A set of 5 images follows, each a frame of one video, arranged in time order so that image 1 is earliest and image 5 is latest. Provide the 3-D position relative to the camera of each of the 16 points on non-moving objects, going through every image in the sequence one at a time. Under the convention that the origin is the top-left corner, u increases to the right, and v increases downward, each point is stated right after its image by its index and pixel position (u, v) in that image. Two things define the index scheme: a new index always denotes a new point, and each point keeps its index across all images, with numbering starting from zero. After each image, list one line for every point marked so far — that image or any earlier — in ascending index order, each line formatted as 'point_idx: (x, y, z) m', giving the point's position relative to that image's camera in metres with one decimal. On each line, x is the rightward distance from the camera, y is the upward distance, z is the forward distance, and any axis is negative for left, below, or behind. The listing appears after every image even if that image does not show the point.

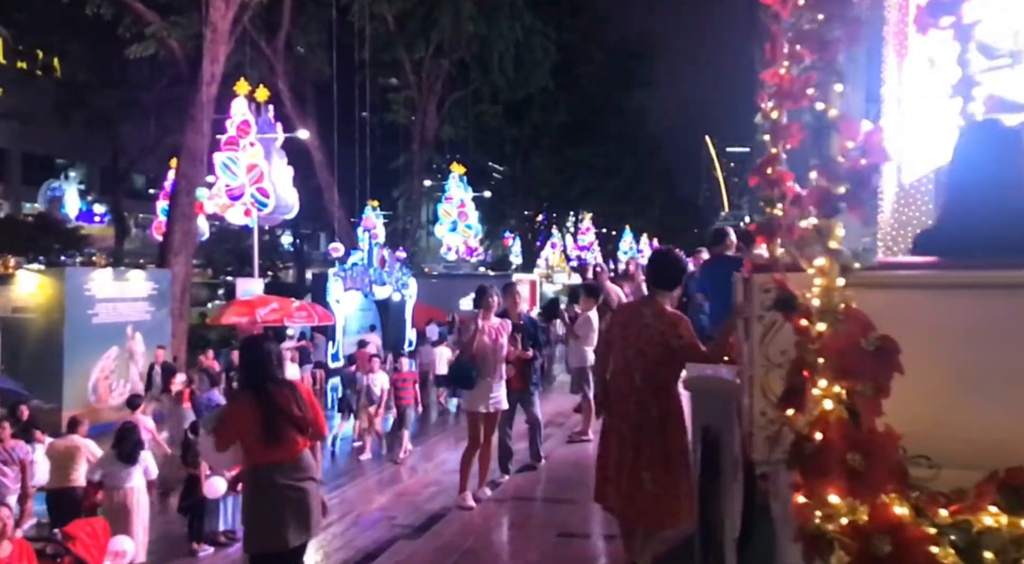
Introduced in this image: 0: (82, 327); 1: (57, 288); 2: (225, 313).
0: (-7.1, -0.8, +15.9) m
1: (-7.4, -0.1, +15.6) m
2: (-5.8, -0.6, +19.6) m
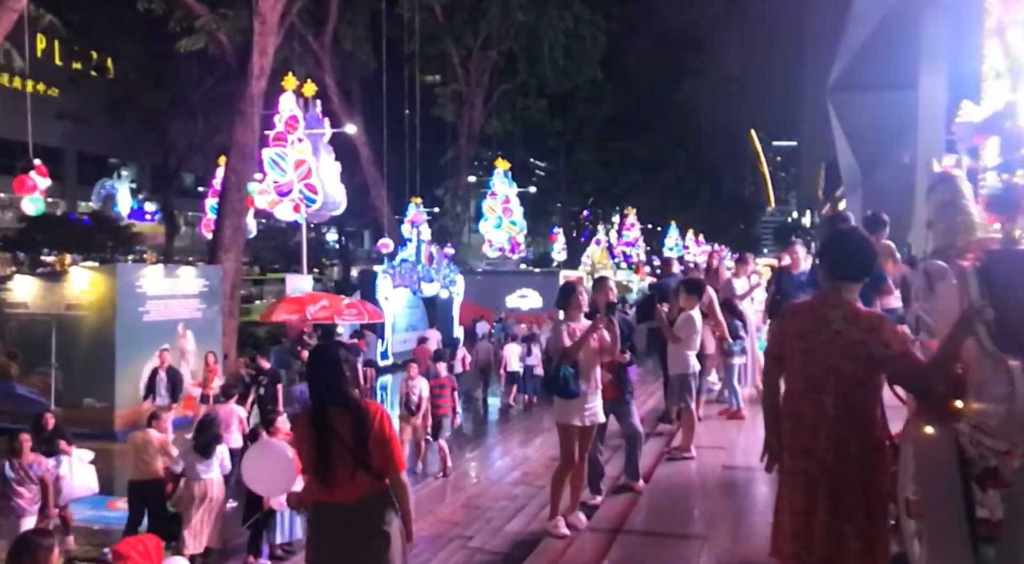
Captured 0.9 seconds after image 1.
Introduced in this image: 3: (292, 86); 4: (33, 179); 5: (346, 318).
0: (-6.2, -0.7, +15.7) m
1: (-6.5, 0.0, +15.4) m
2: (-4.7, -0.6, +19.3) m
3: (-4.4, +3.9, +20.0) m
4: (-6.6, +1.3, +12.6) m
5: (-3.3, -0.7, +19.4) m
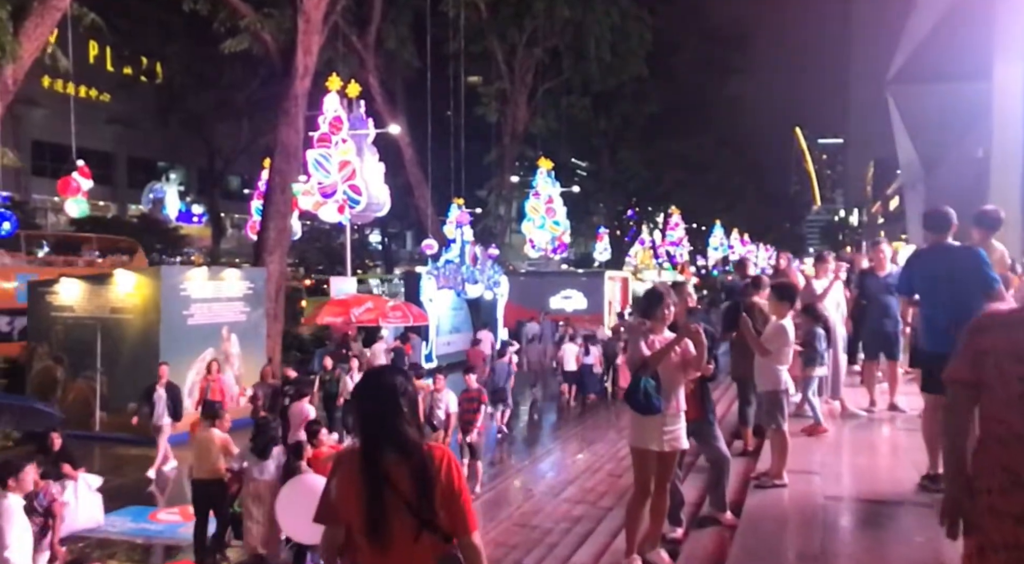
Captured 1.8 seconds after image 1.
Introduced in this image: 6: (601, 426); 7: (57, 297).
0: (-5.4, -0.8, +15.4) m
1: (-5.7, -0.1, +15.1) m
2: (-3.8, -0.6, +19.0) m
3: (-3.4, +3.9, +19.7) m
4: (-5.9, +1.3, +12.4) m
5: (-2.4, -0.8, +19.0) m
6: (+1.6, -2.5, +16.9) m
7: (-7.5, -0.2, +15.9) m
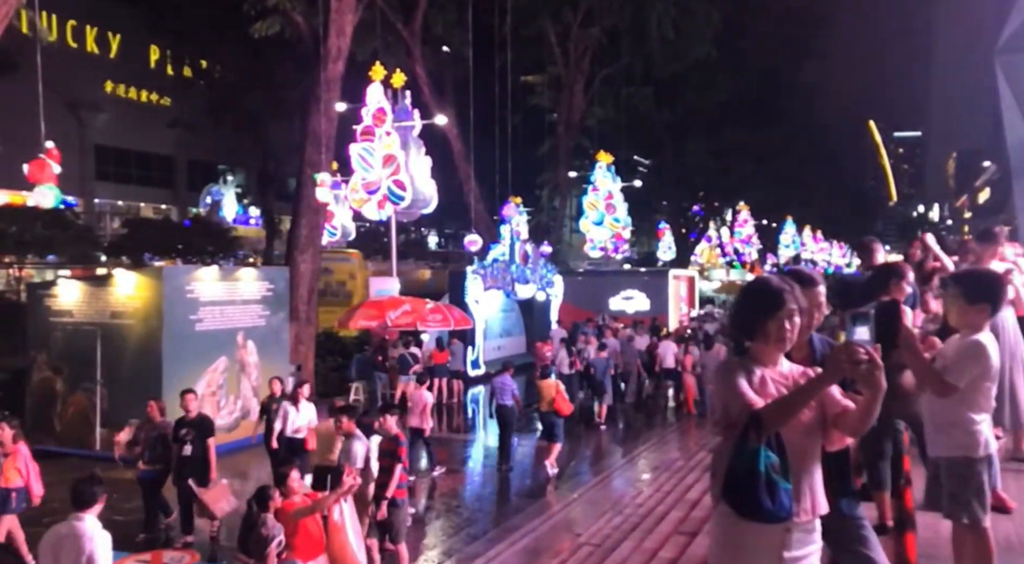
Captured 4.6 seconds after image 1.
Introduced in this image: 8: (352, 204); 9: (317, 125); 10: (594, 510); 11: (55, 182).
0: (-4.7, -0.8, +13.7) m
1: (-5.0, -0.1, +13.5) m
2: (-2.9, -0.6, +17.2) m
3: (-2.5, +3.9, +17.8) m
4: (-5.4, +1.3, +10.7) m
5: (-1.4, -0.8, +17.1) m
6: (+2.4, -2.5, +14.7) m
7: (-6.8, -0.3, +14.3) m
8: (-3.1, +1.5, +18.4) m
9: (-3.9, +3.2, +19.4) m
10: (+0.9, -2.4, +10.0) m
11: (-5.2, +1.1, +10.8) m
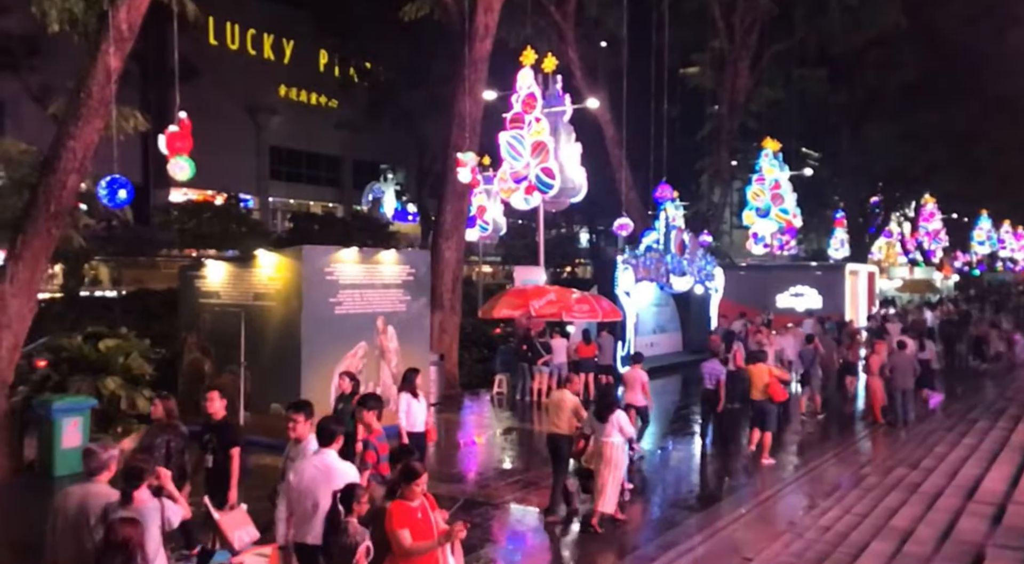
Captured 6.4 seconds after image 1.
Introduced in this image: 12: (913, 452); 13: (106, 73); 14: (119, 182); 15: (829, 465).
0: (-2.6, -0.5, +13.3) m
1: (-3.0, +0.2, +13.1) m
2: (-0.3, -0.4, +16.4) m
3: (+0.3, +4.1, +17.0) m
4: (-3.7, +1.5, +10.4) m
5: (+1.1, -0.6, +16.1) m
6: (+4.5, -2.3, +13.2) m
7: (-4.6, 0.0, +14.2) m
8: (-0.3, +1.7, +17.6) m
9: (-0.9, +3.4, +18.8) m
10: (+2.3, -2.2, +8.7) m
11: (-3.5, +1.4, +10.5) m
12: (+5.4, -2.3, +13.1) m
13: (-4.7, +2.5, +11.2) m
14: (-4.9, +1.2, +11.8) m
15: (+3.9, -2.3, +12.2) m
